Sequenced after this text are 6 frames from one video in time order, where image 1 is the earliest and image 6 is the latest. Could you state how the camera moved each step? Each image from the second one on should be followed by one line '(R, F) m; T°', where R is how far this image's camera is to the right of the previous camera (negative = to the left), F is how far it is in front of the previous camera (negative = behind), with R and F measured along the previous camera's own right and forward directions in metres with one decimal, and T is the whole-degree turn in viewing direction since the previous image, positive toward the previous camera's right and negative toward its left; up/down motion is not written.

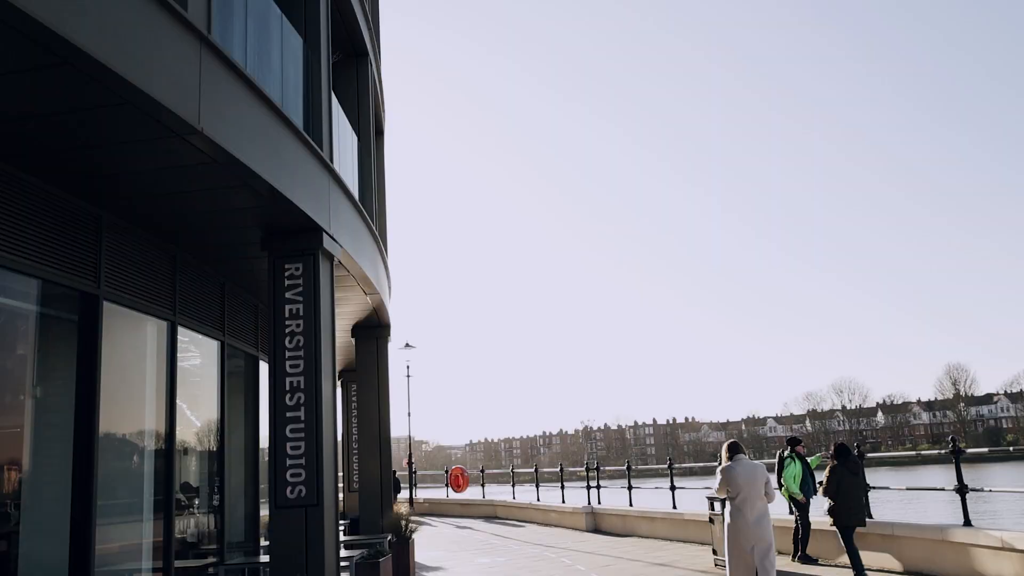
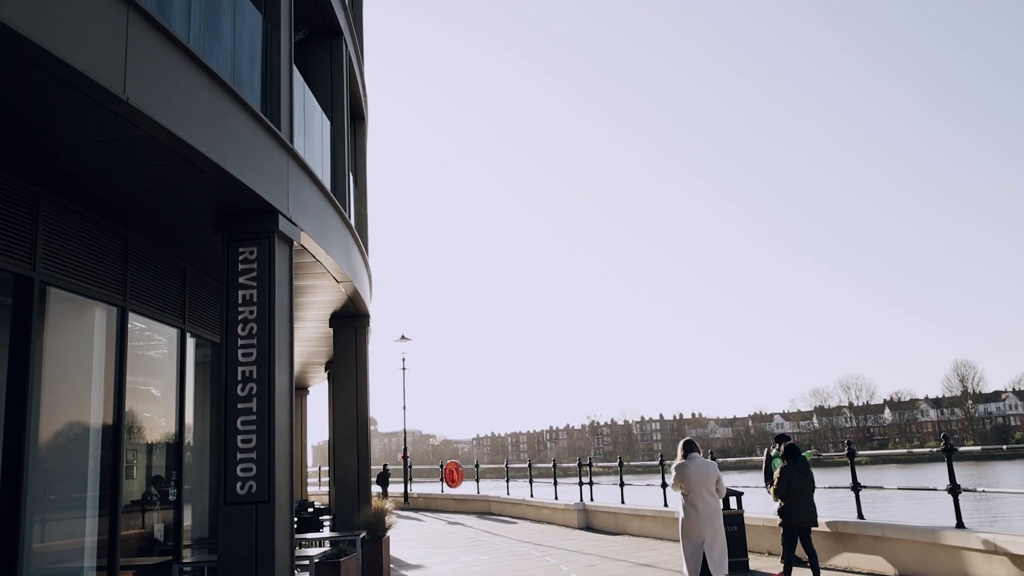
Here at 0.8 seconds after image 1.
(+0.4, +0.5) m; -1°
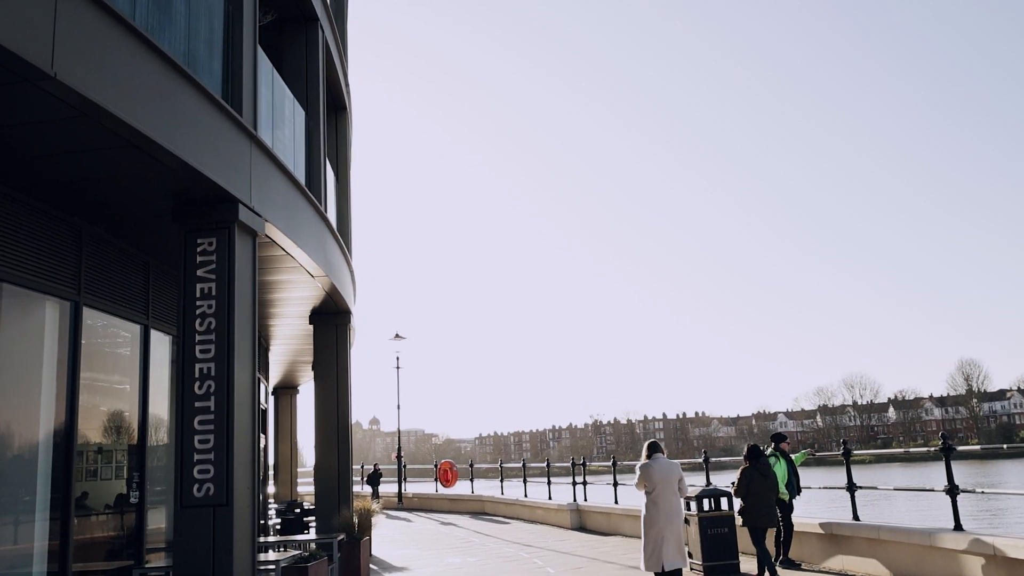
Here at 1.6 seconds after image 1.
(+0.3, +0.4) m; 0°
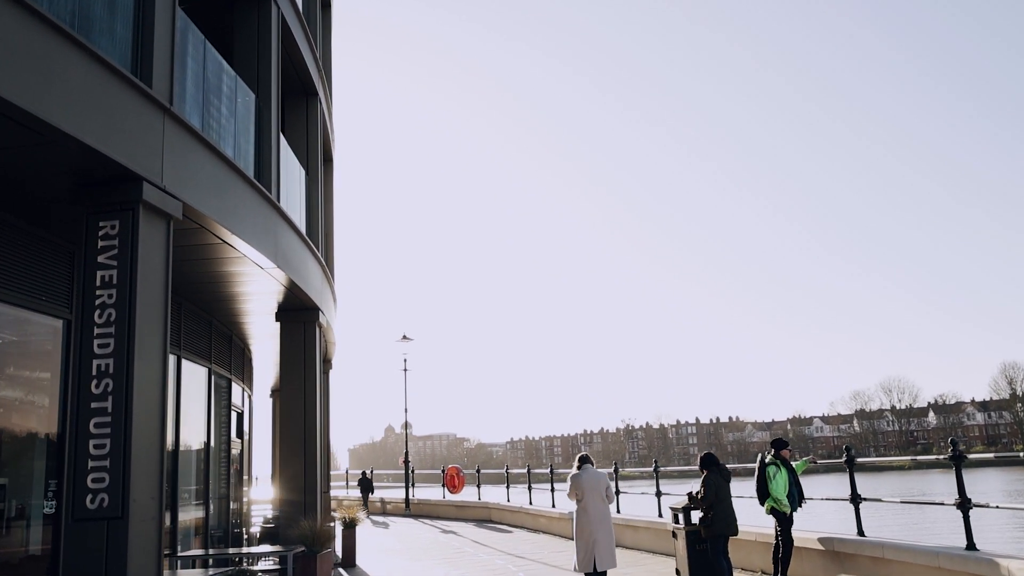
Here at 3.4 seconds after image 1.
(+0.8, +1.0) m; -2°
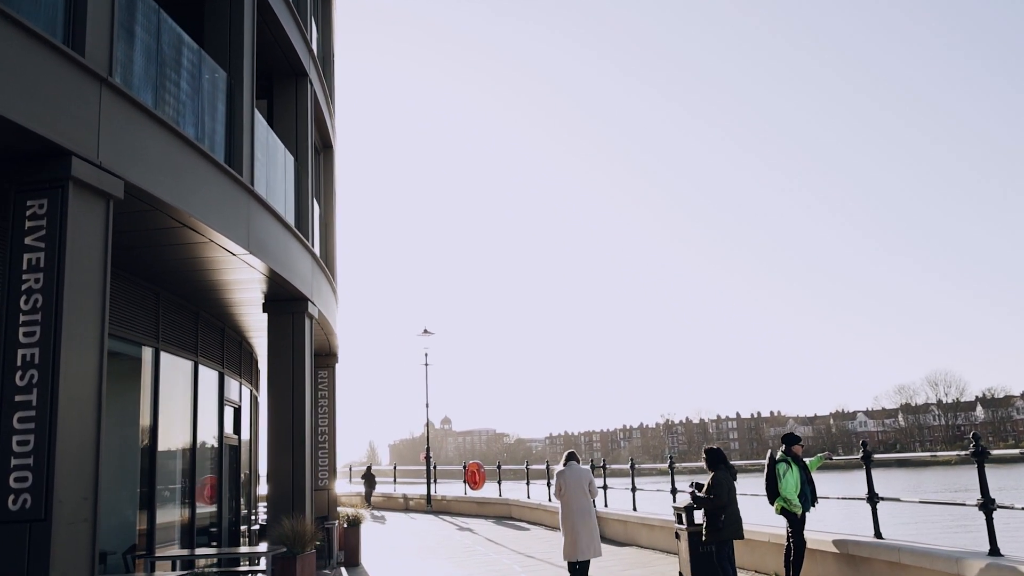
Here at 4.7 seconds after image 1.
(+0.6, +0.7) m; -3°
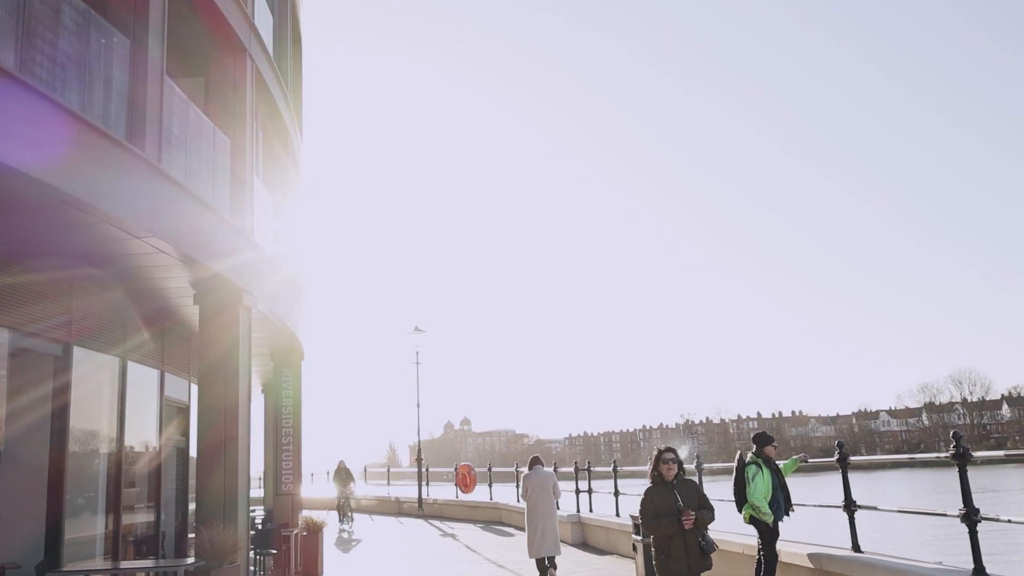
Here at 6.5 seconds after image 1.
(+0.9, +1.0) m; -1°
